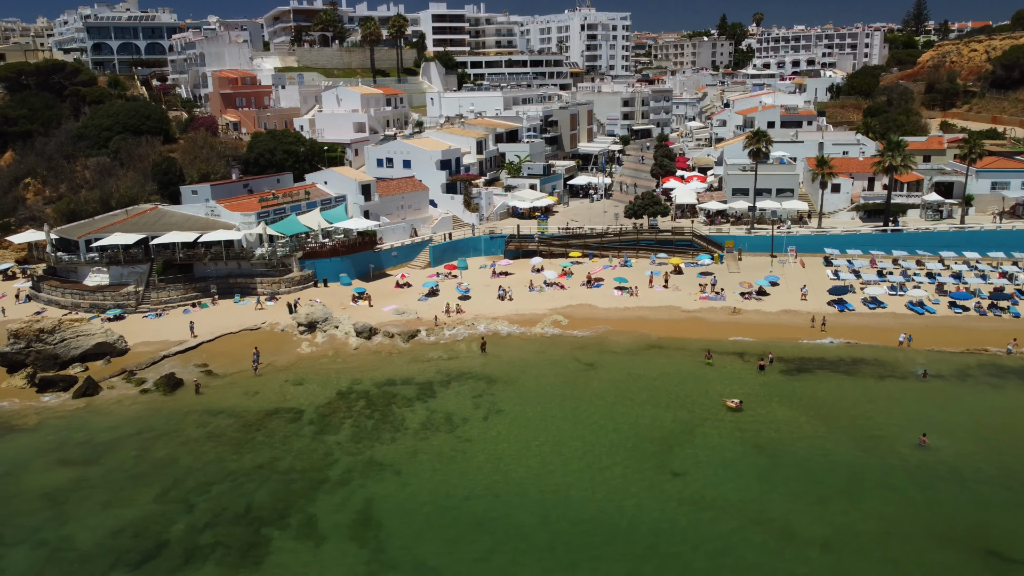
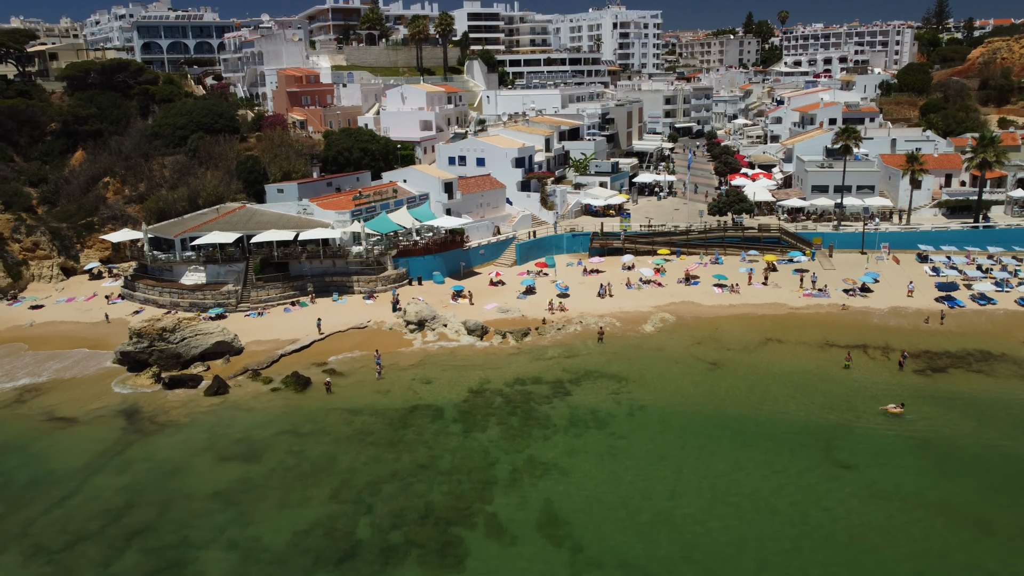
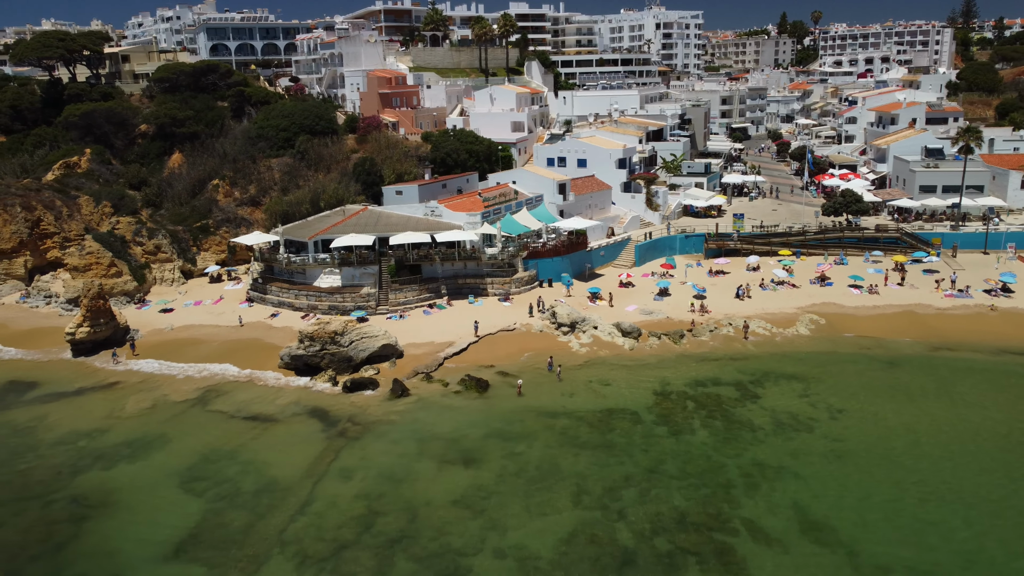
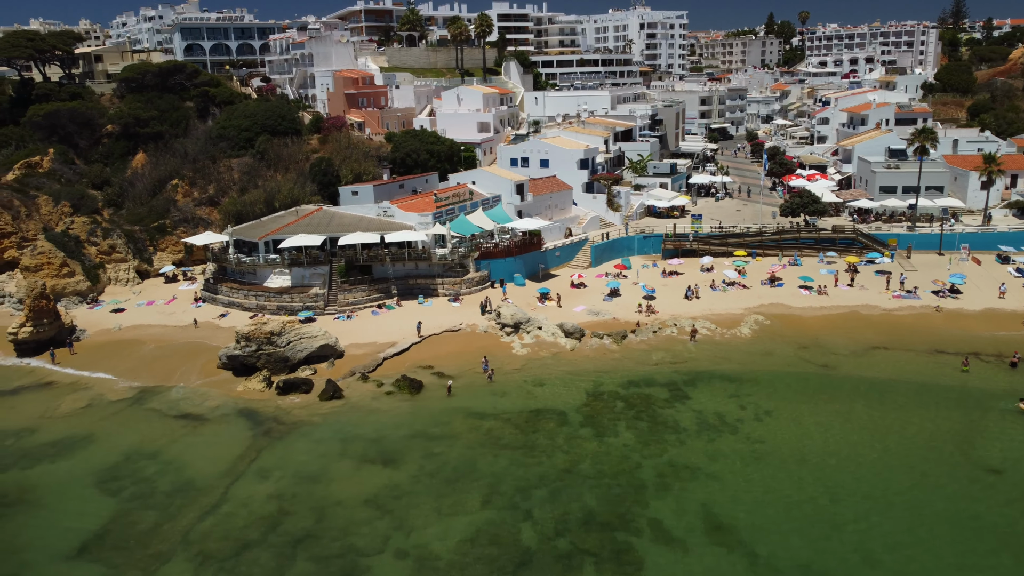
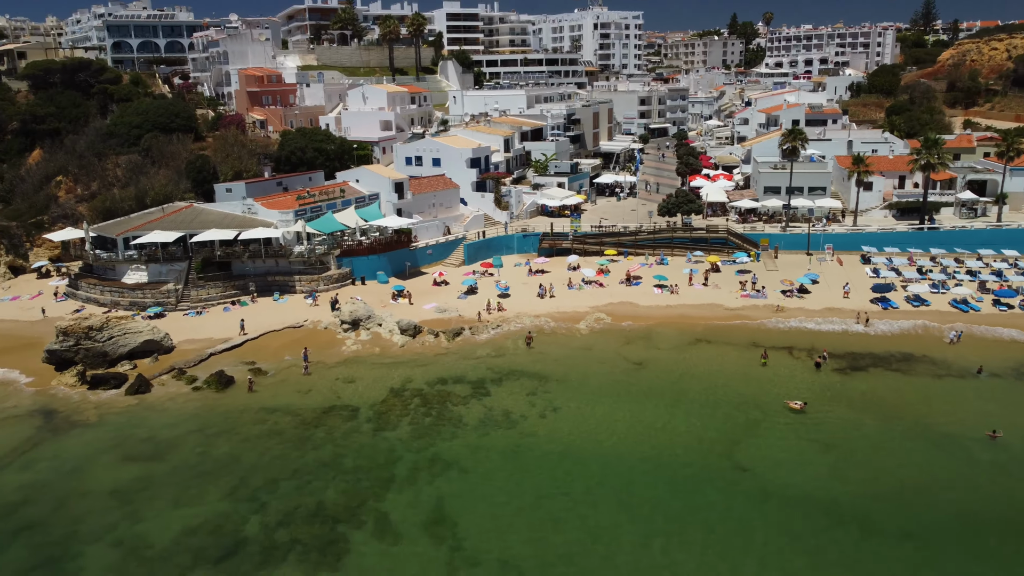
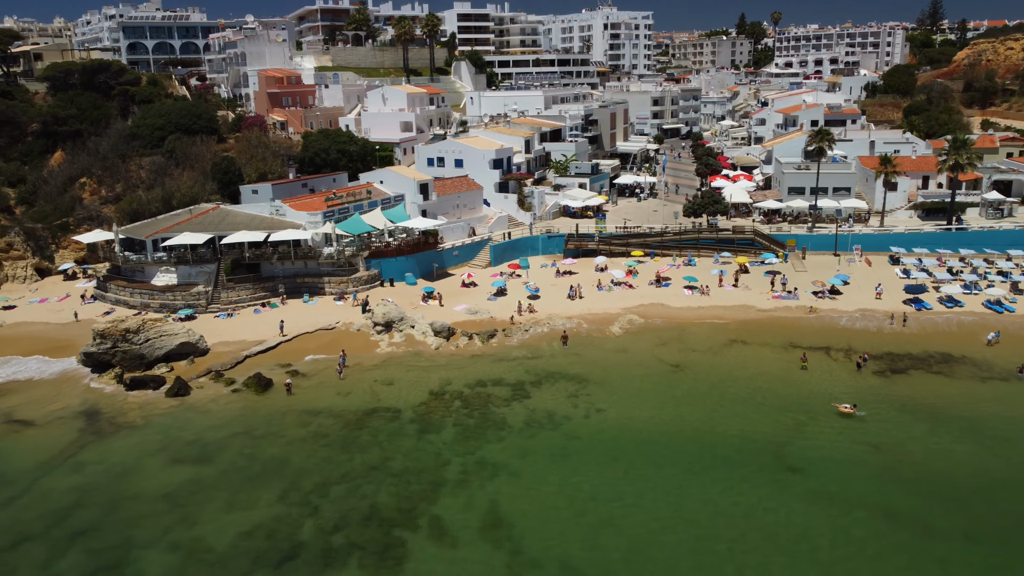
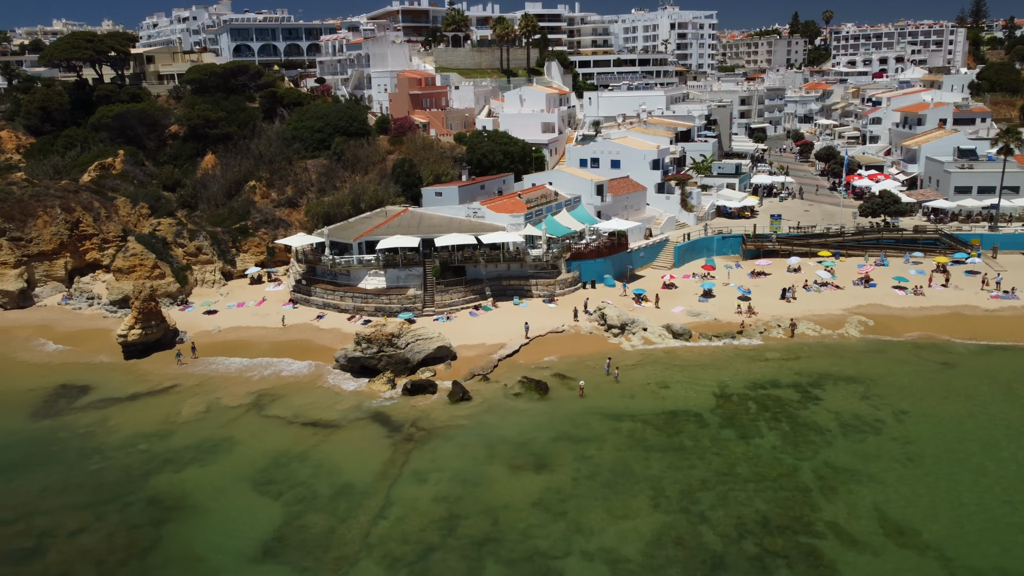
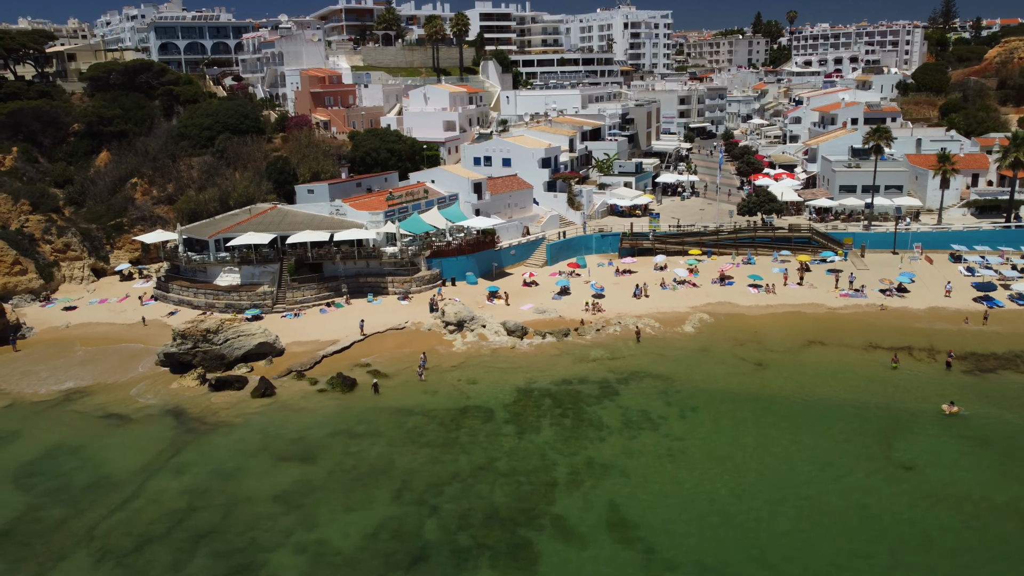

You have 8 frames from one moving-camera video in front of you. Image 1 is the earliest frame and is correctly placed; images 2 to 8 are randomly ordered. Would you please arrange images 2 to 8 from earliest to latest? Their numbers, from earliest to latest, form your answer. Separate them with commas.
5, 6, 2, 8, 4, 3, 7
